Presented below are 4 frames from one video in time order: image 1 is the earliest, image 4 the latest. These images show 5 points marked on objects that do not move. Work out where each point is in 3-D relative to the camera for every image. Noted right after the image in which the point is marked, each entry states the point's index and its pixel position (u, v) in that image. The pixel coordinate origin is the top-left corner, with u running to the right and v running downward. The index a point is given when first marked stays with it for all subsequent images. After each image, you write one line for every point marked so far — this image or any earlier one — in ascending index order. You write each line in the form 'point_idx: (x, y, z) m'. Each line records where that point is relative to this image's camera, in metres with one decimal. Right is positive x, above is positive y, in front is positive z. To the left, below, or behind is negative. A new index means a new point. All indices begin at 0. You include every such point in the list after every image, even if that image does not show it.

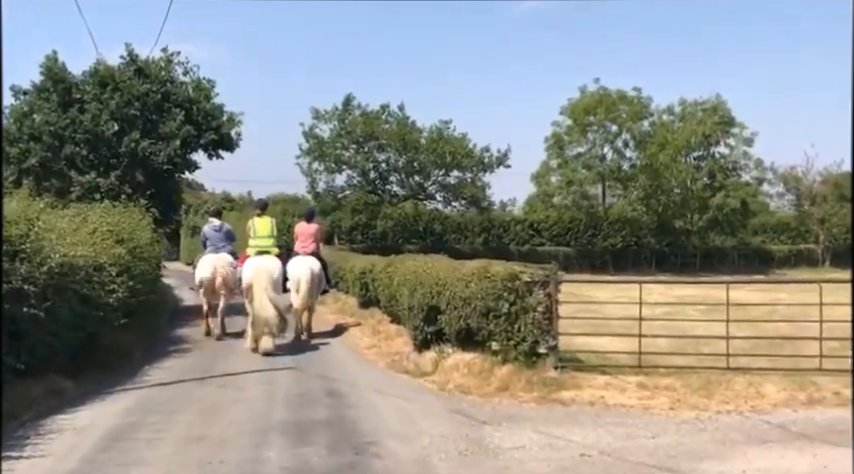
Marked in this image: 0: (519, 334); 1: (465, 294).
0: (+1.1, -1.1, +10.1) m
1: (+0.5, -0.7, +10.6) m
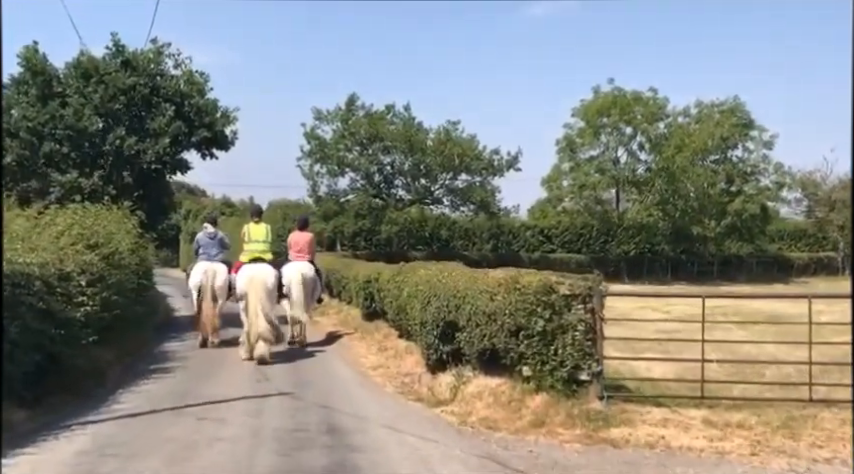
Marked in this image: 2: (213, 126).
0: (+1.3, -1.2, +8.5) m
1: (+0.7, -0.8, +9.0) m
2: (-4.9, +2.5, +19.6) m
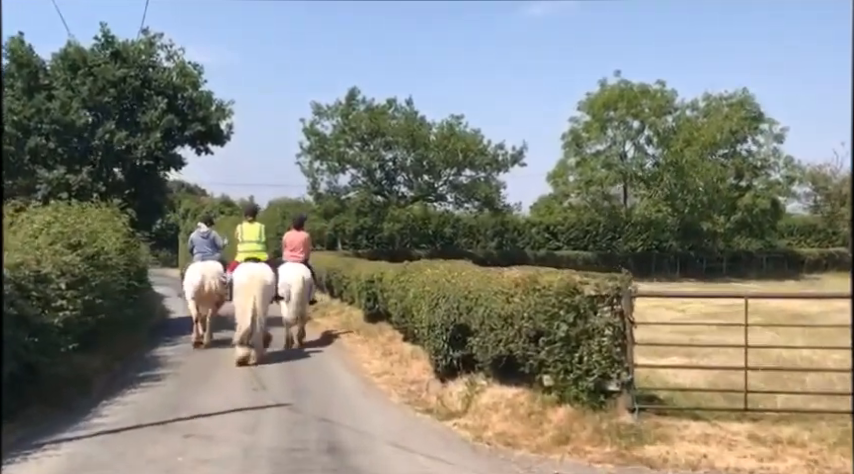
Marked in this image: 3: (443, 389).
0: (+1.4, -1.1, +7.6) m
1: (+0.8, -0.7, +8.1) m
2: (-4.8, +2.6, +18.8) m
3: (+0.2, -1.7, +9.8) m
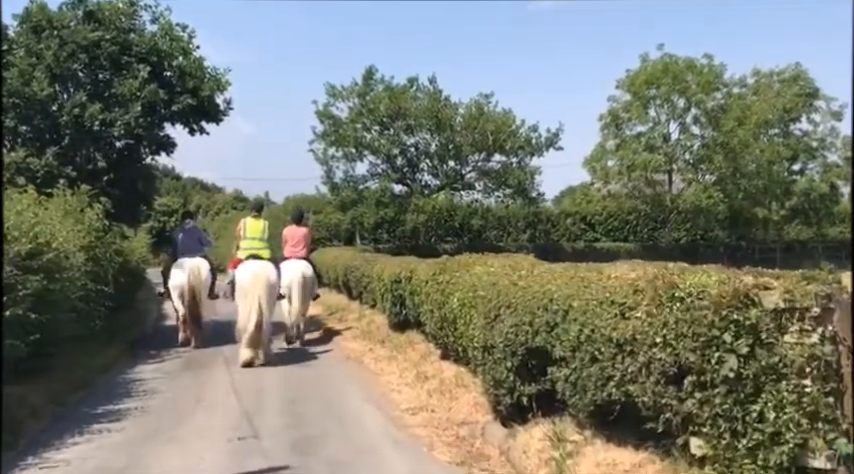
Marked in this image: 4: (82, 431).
0: (+1.8, -1.0, +4.6) m
1: (+1.2, -0.6, +5.1) m
2: (-4.2, +2.7, +15.8) m
3: (+0.7, -1.6, +6.7) m
4: (-3.3, -1.9, +8.3) m
